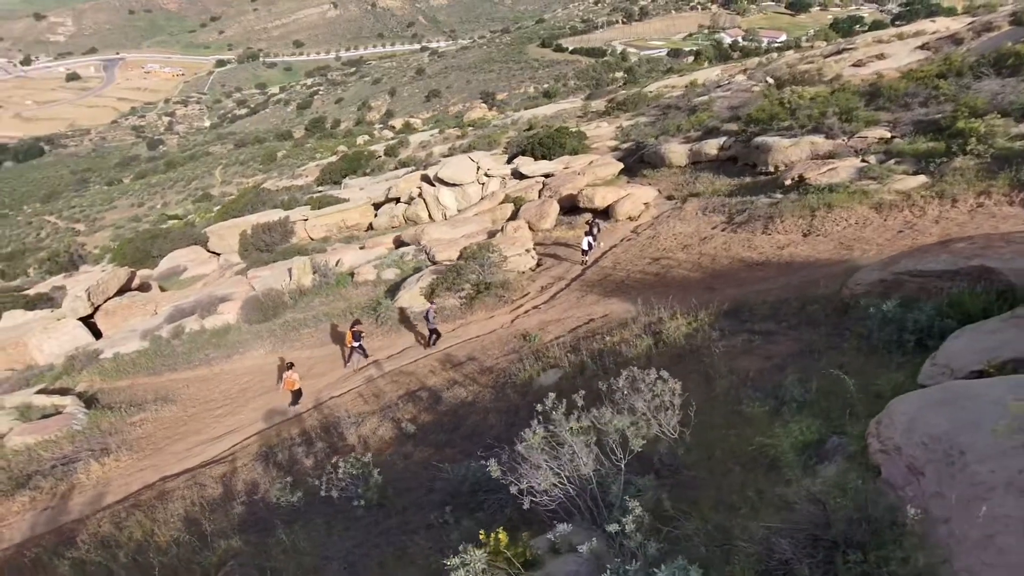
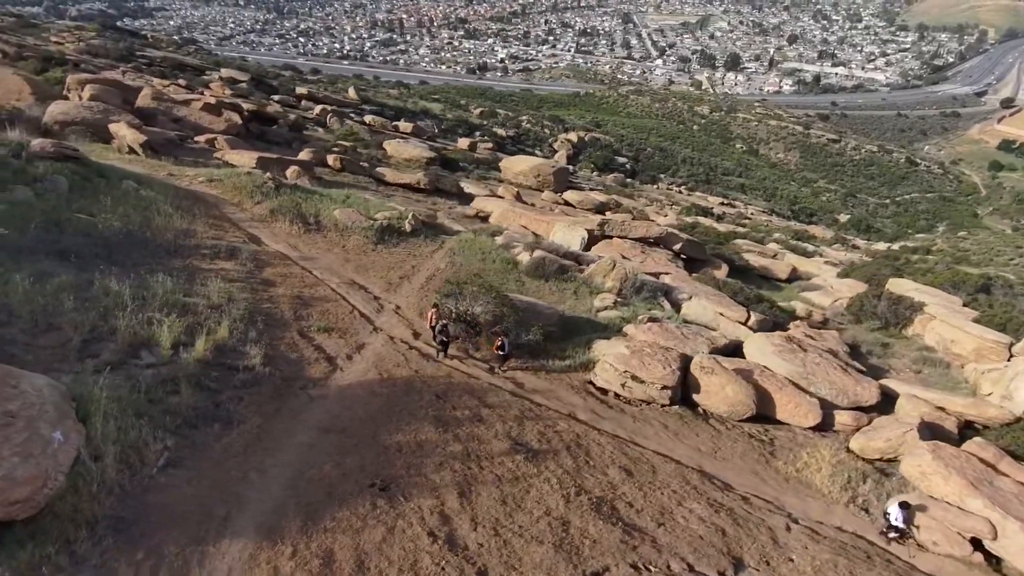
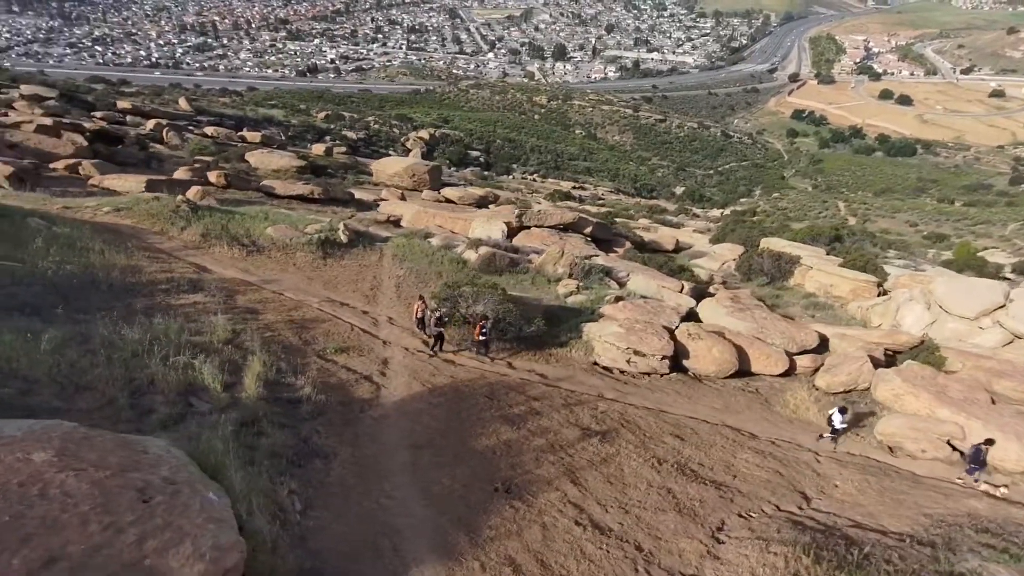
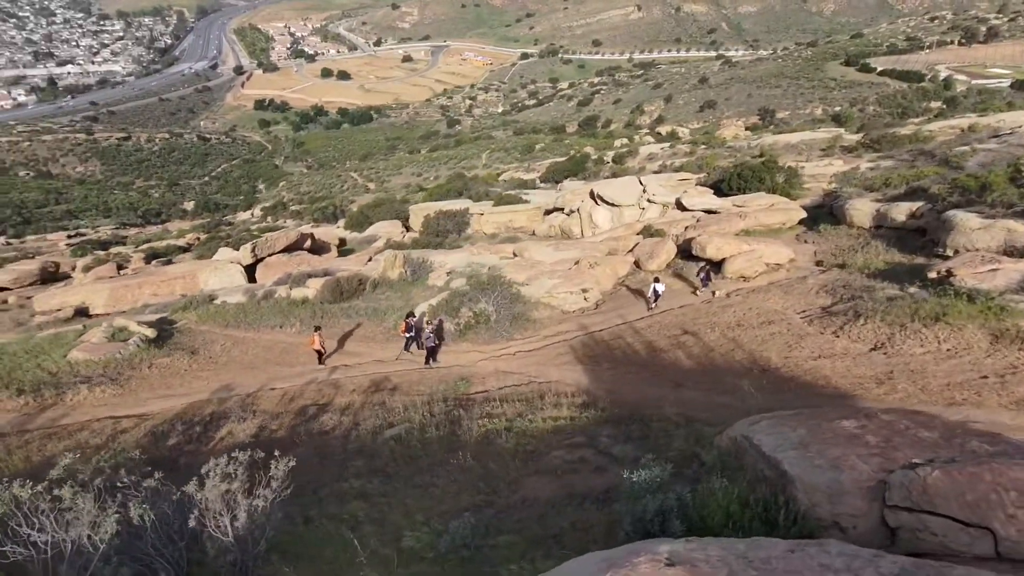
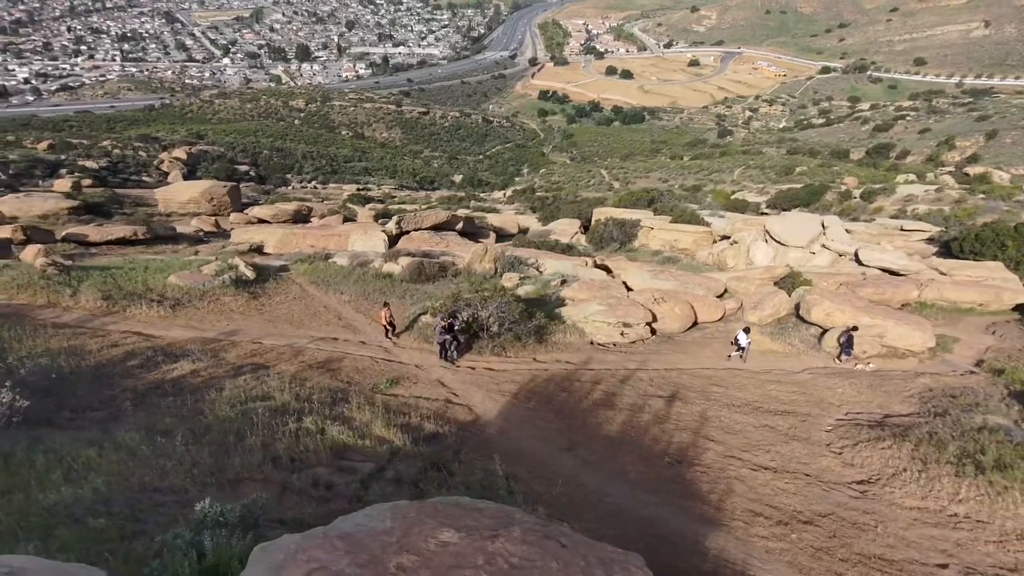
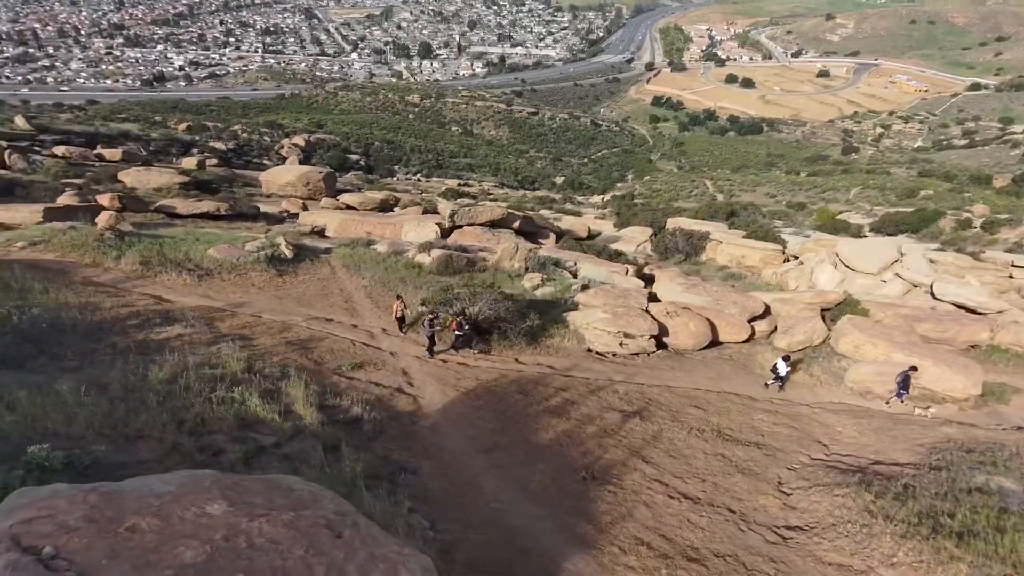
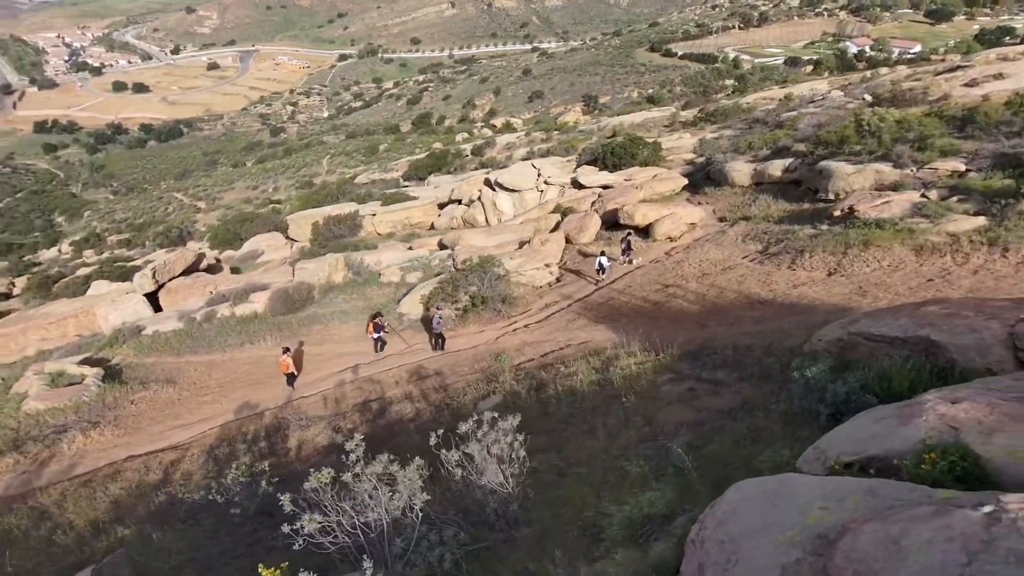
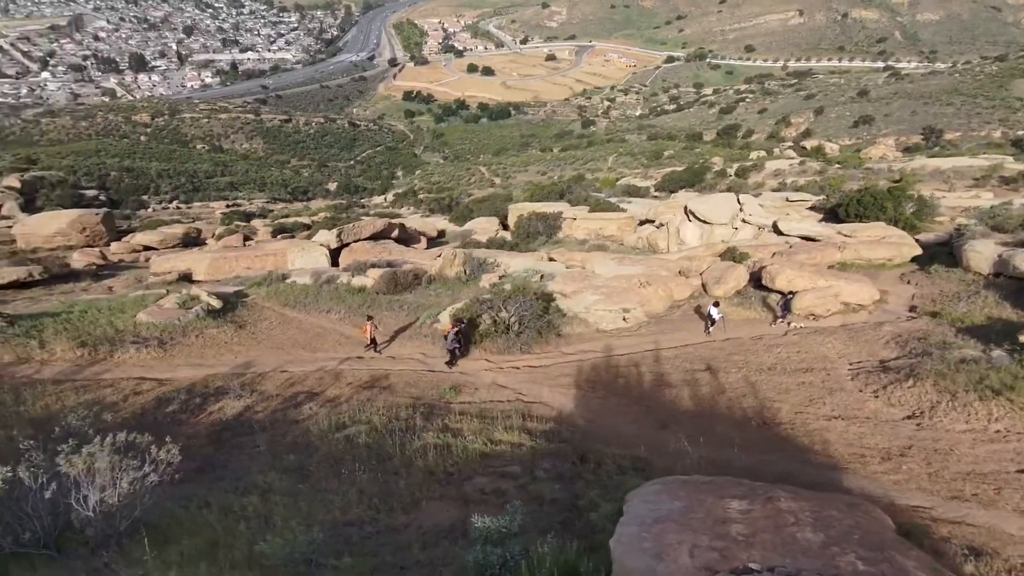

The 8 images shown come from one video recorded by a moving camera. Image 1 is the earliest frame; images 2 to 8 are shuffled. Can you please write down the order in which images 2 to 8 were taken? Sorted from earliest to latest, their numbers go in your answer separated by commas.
7, 4, 8, 5, 6, 3, 2
